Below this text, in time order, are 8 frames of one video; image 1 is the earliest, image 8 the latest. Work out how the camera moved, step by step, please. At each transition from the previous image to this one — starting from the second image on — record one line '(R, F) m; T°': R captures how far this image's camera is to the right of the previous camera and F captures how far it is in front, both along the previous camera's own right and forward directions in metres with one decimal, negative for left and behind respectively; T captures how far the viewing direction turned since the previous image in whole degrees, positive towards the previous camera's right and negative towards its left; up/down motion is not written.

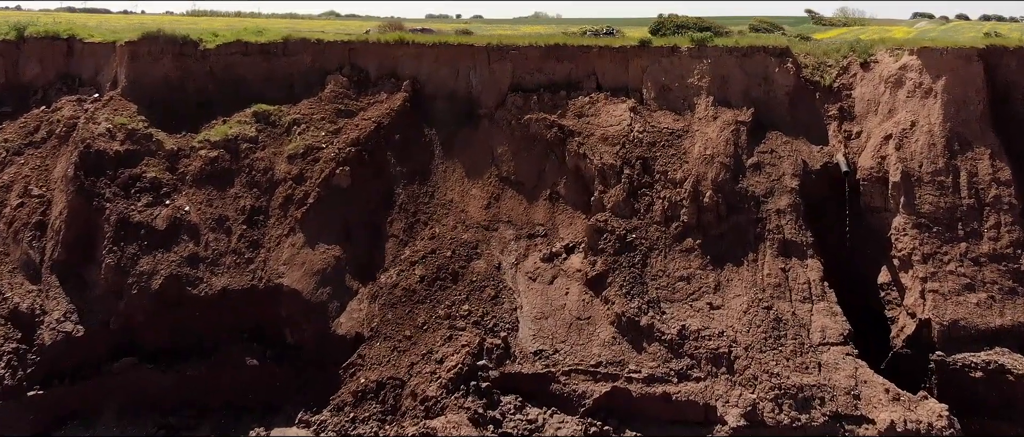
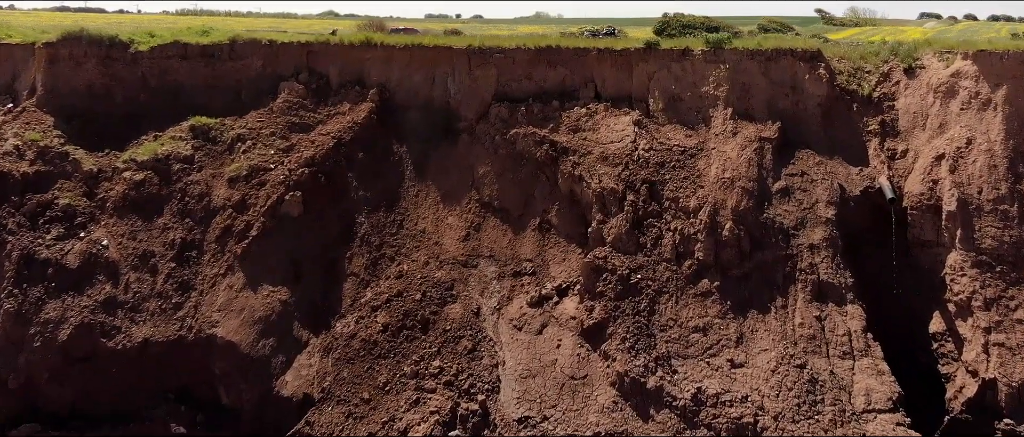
(+0.3, +2.1) m; 0°
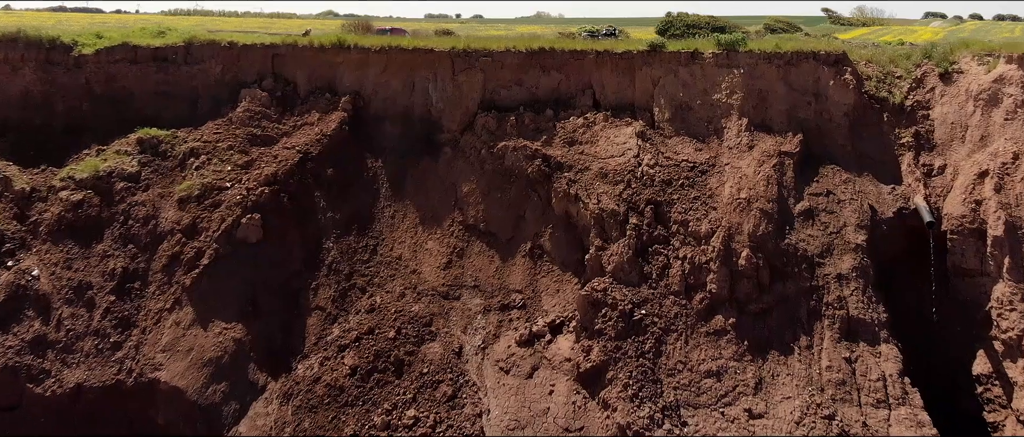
(+0.2, +1.3) m; 0°
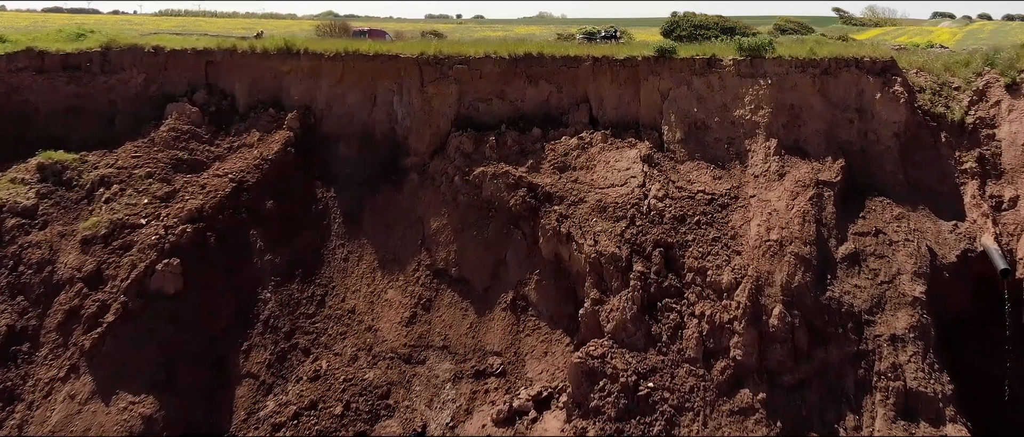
(+0.3, +1.9) m; 0°
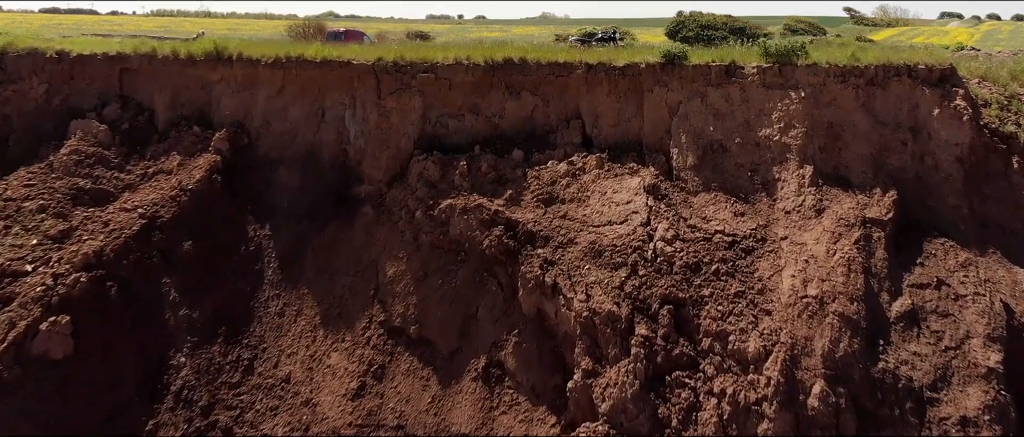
(+0.3, +1.6) m; 0°
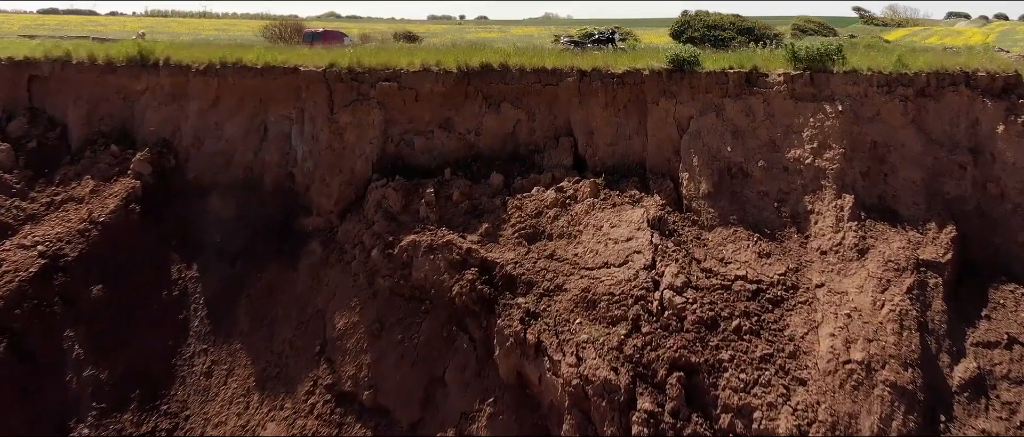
(+0.2, +1.2) m; 0°
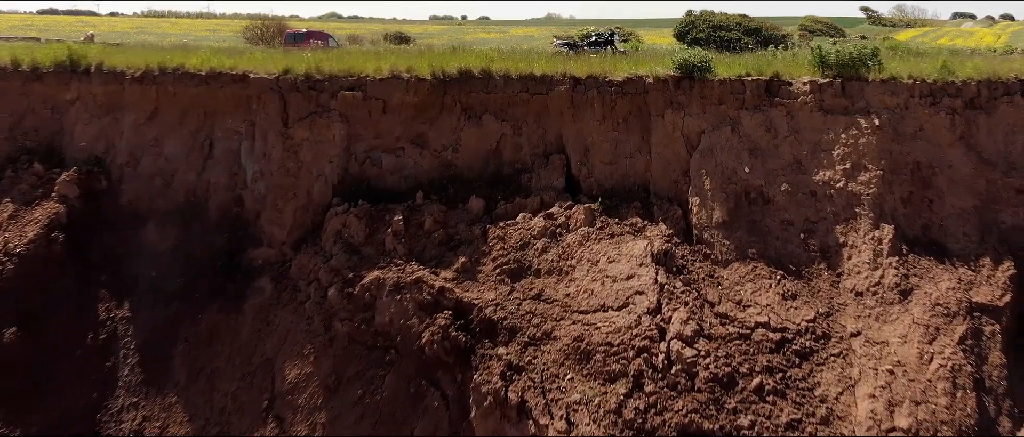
(+0.2, +0.8) m; 0°
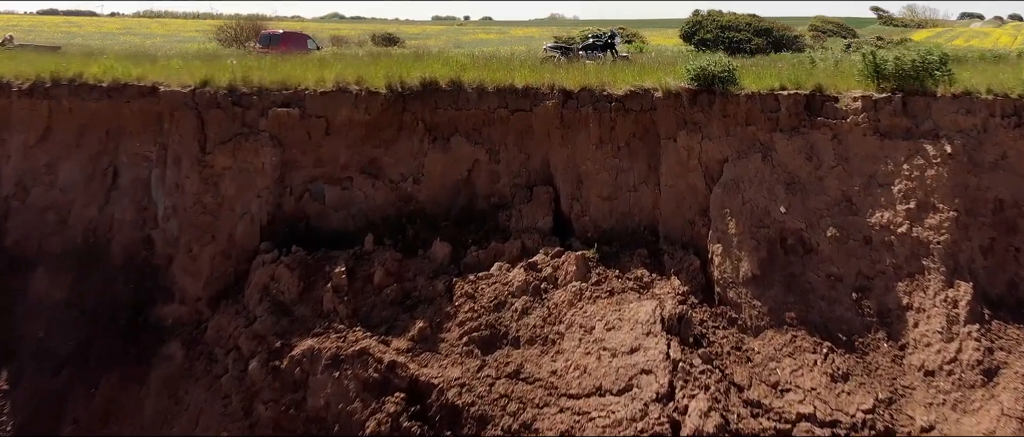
(+0.2, +1.1) m; 0°
